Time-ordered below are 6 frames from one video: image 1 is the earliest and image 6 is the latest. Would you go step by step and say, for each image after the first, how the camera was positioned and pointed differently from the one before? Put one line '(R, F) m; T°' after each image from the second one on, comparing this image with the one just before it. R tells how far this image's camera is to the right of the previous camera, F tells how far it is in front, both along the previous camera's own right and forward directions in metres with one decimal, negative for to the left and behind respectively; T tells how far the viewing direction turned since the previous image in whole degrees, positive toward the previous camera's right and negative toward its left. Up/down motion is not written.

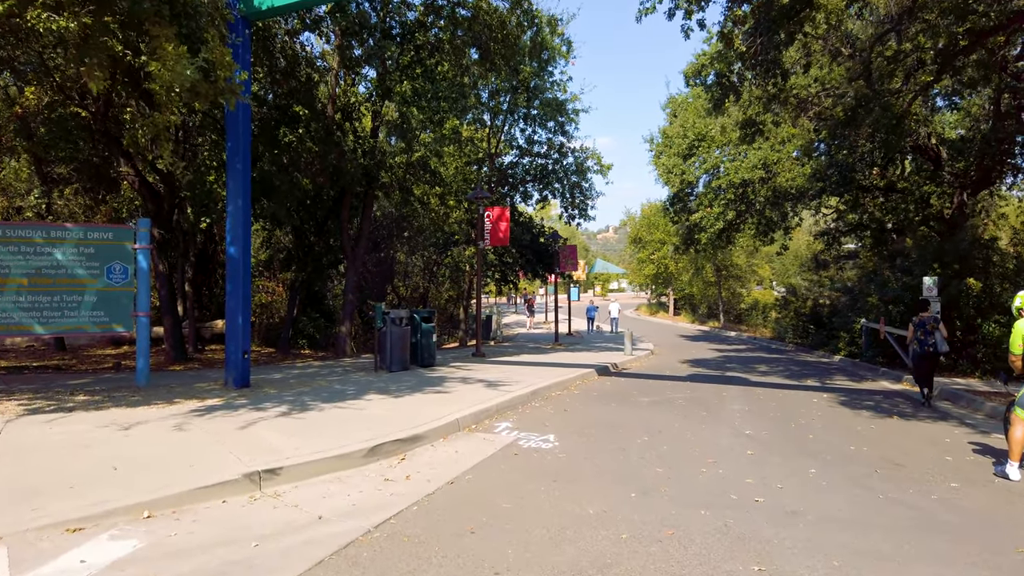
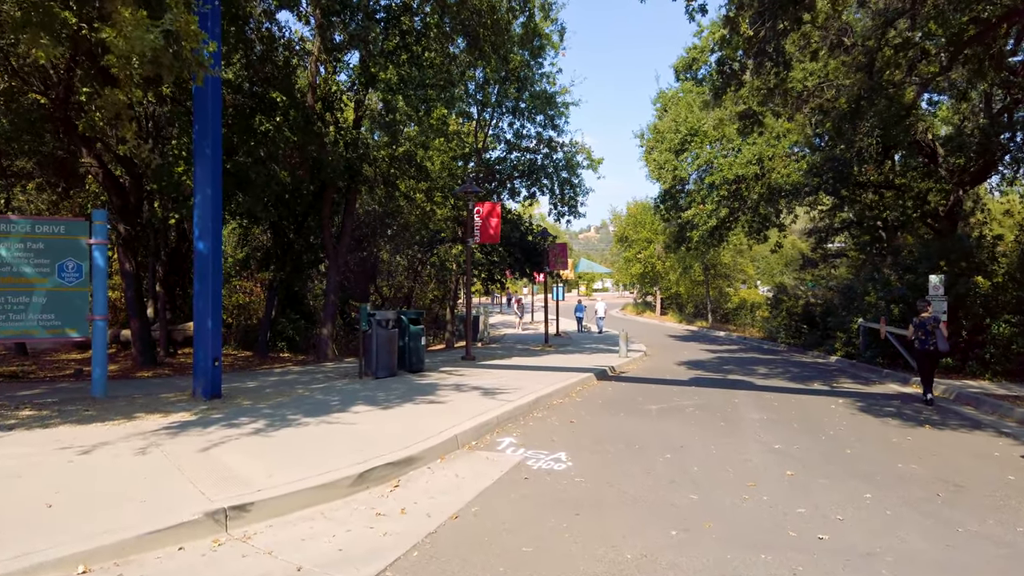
(-0.2, +0.8) m; +1°
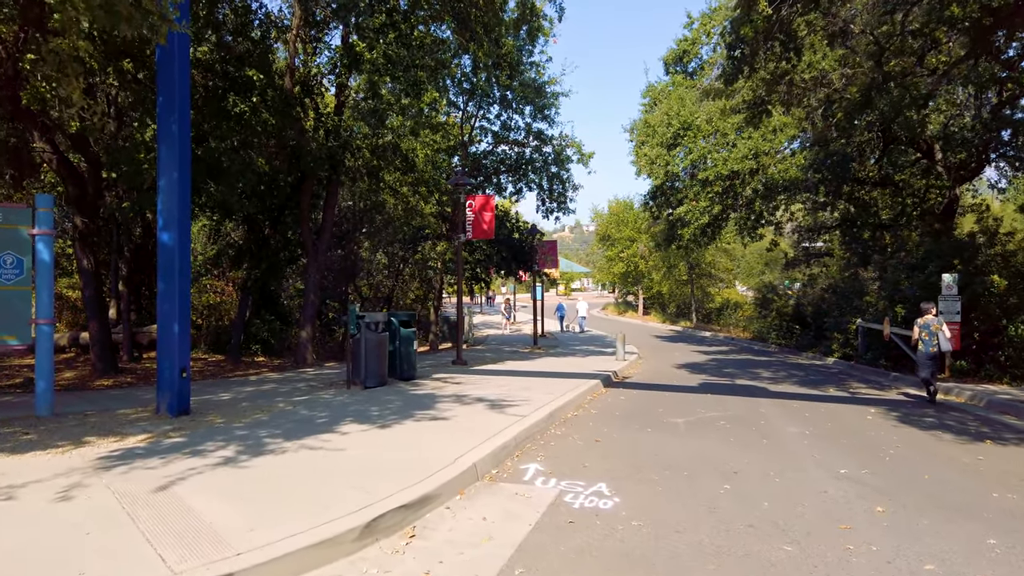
(-0.4, +1.0) m; +2°
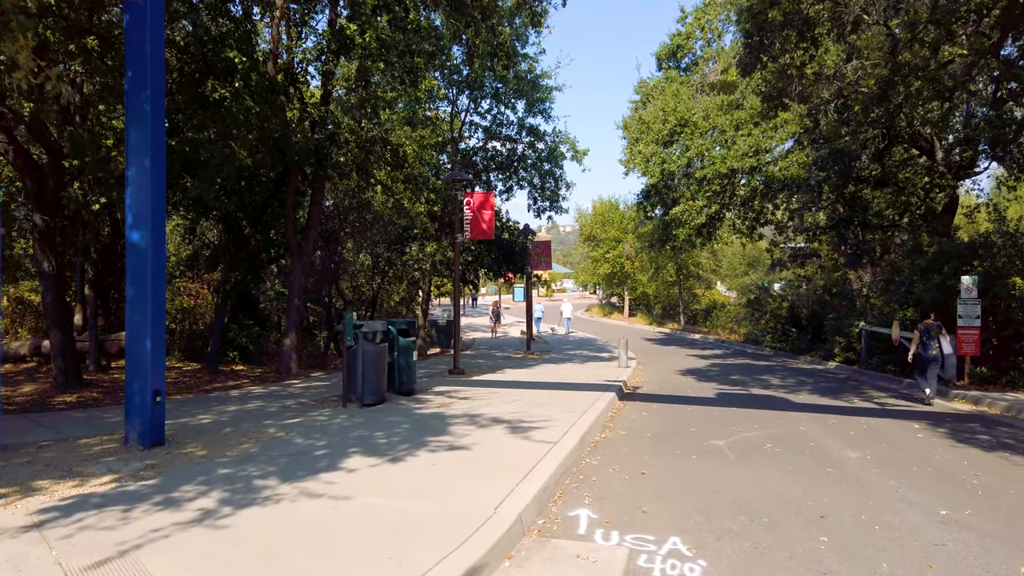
(-0.4, +0.9) m; +2°
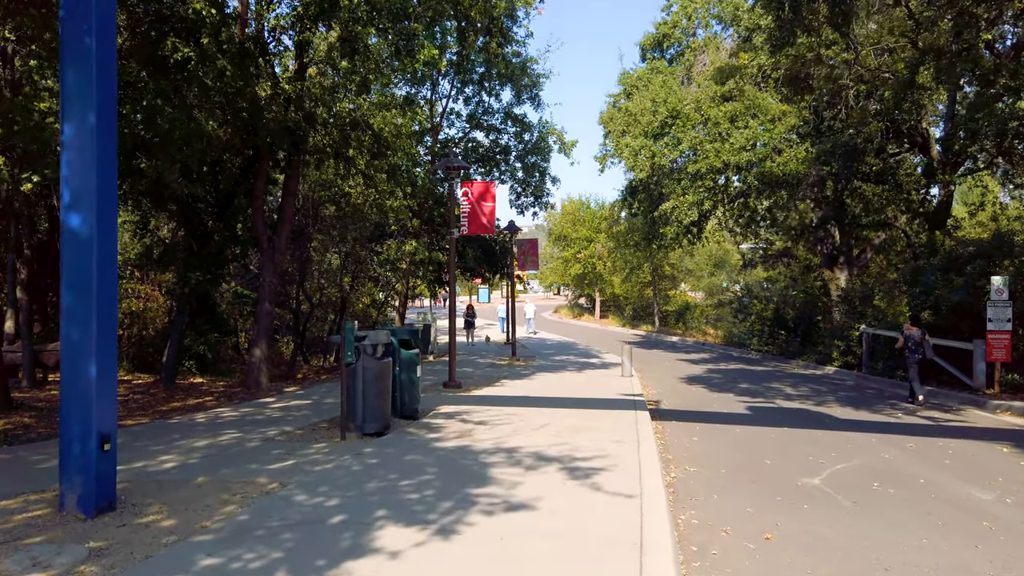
(-0.7, +1.5) m; +3°
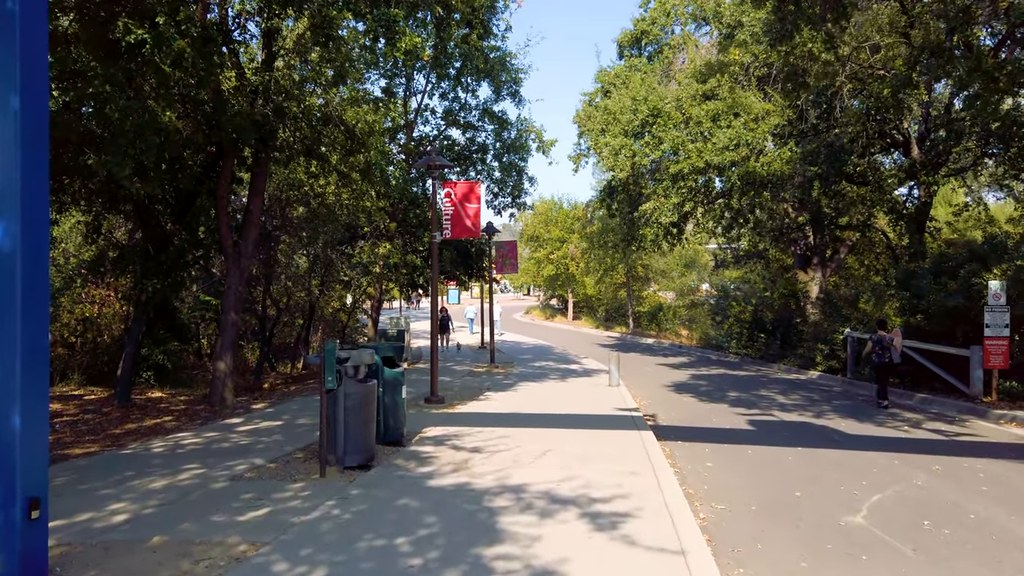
(-0.3, +0.7) m; +2°
